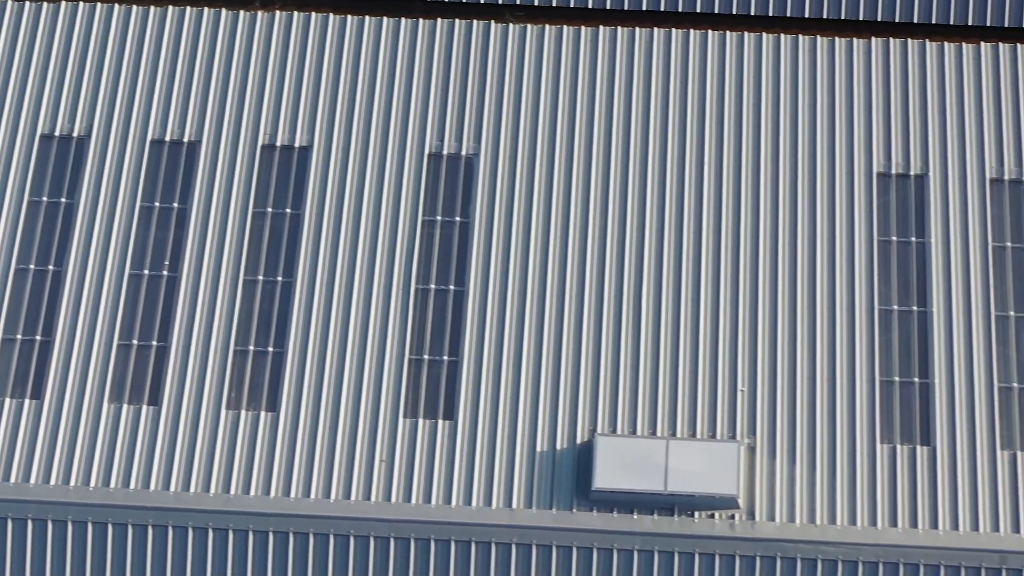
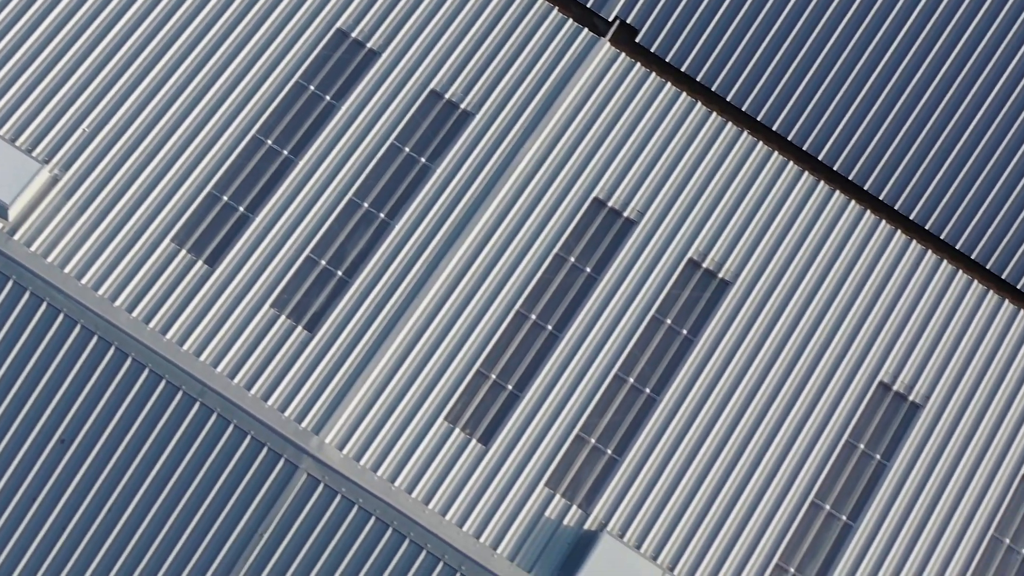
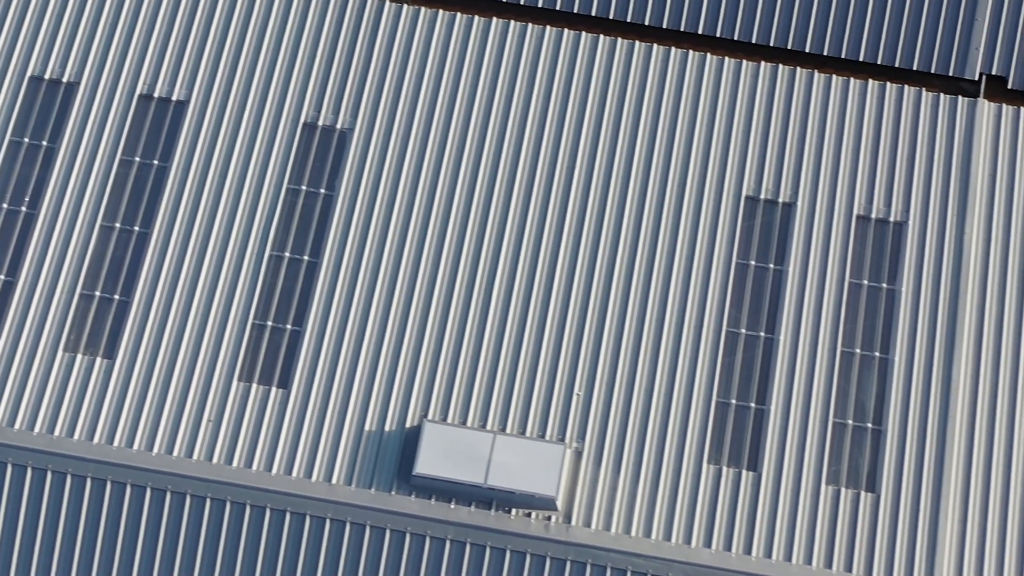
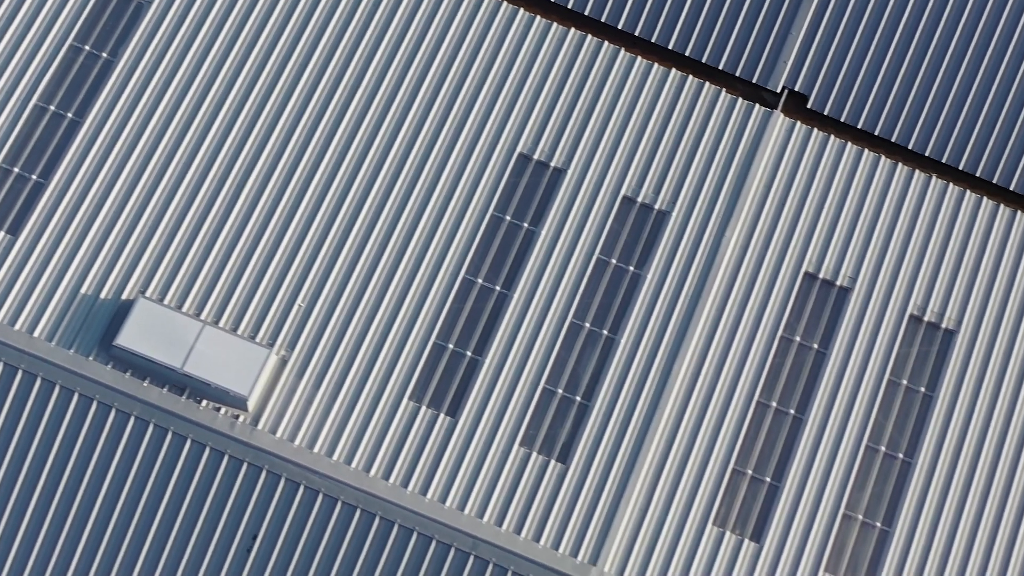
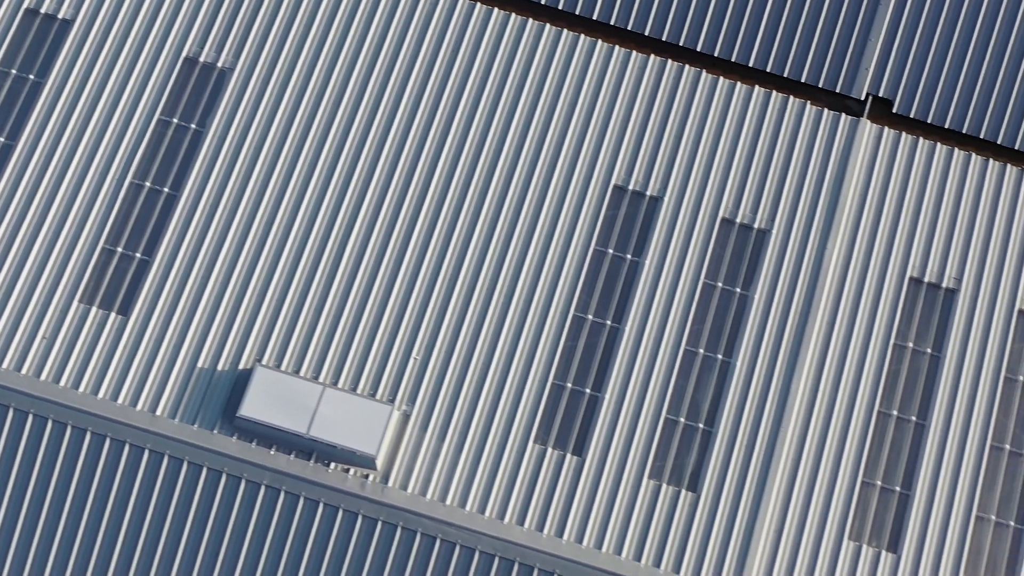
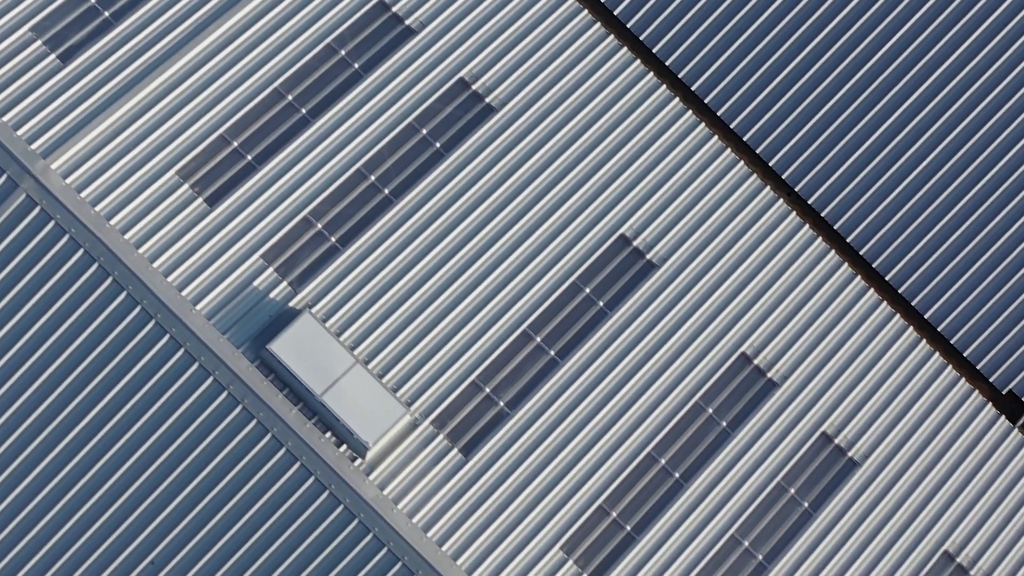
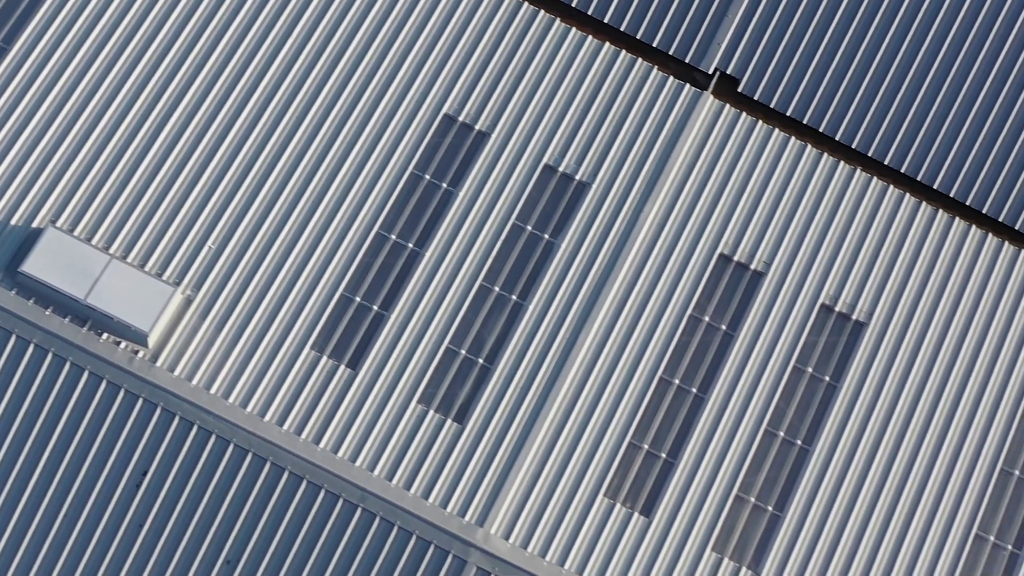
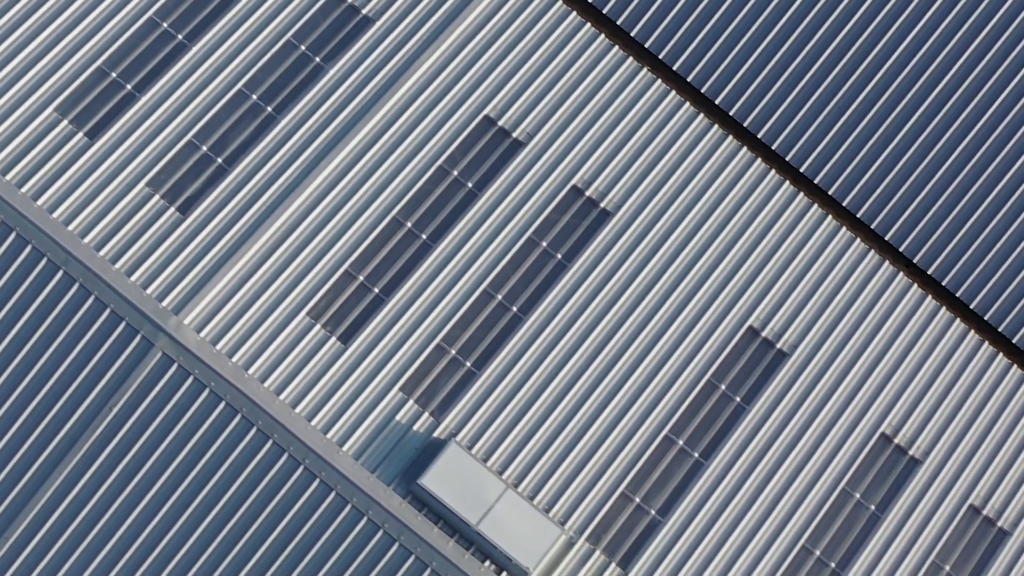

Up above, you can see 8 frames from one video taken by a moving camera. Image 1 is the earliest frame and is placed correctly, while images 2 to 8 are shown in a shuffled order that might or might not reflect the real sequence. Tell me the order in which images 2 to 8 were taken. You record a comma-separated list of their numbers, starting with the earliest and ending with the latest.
3, 5, 4, 7, 2, 8, 6
